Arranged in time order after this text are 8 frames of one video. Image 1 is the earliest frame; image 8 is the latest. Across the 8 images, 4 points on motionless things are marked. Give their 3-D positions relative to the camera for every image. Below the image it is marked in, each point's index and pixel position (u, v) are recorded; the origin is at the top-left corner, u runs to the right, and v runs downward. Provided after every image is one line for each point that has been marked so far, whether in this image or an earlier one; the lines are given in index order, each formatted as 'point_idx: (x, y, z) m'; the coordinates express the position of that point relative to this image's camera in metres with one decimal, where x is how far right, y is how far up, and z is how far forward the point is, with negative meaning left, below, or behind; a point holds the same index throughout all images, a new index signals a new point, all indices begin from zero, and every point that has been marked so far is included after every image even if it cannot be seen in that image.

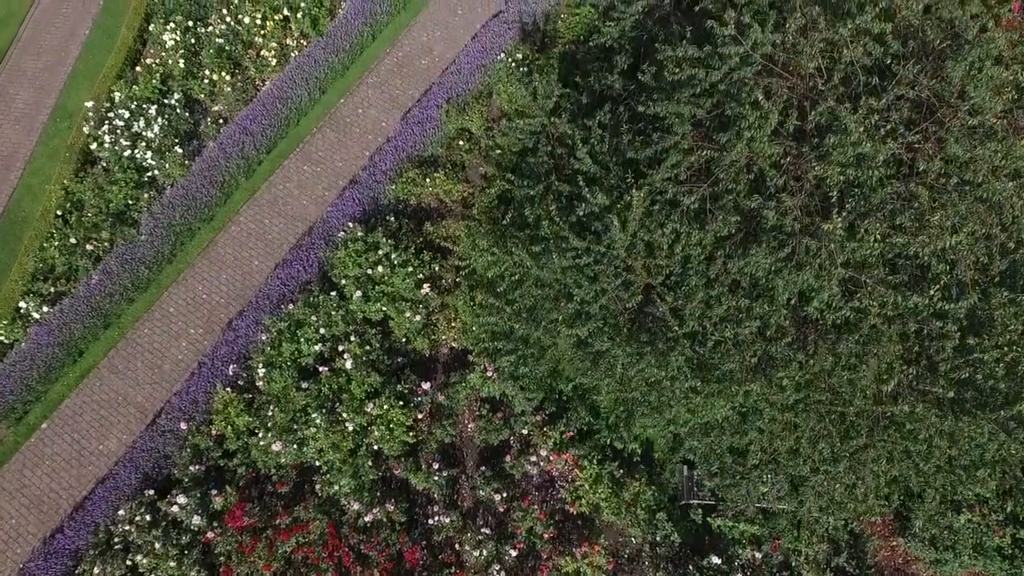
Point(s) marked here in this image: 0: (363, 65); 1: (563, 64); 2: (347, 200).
0: (-3.5, +5.1, +13.5) m
1: (+1.1, +4.7, +12.6) m
2: (-3.3, +1.7, +11.7) m
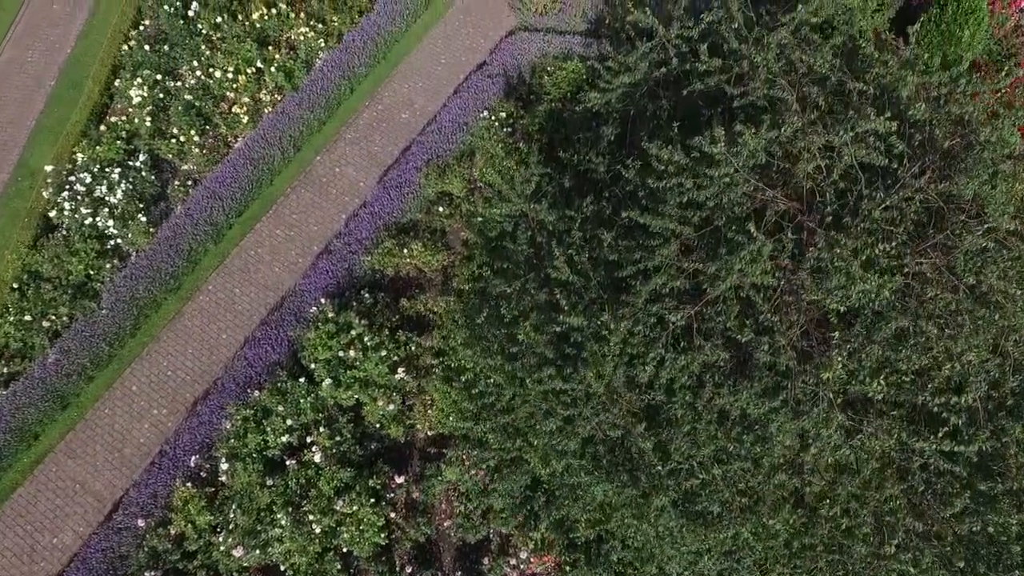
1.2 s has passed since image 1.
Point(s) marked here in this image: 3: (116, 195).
0: (-3.8, +3.7, +12.9) m
1: (+0.7, +3.3, +12.0) m
2: (-3.6, +0.3, +11.1) m
3: (-7.7, +1.8, +11.4) m
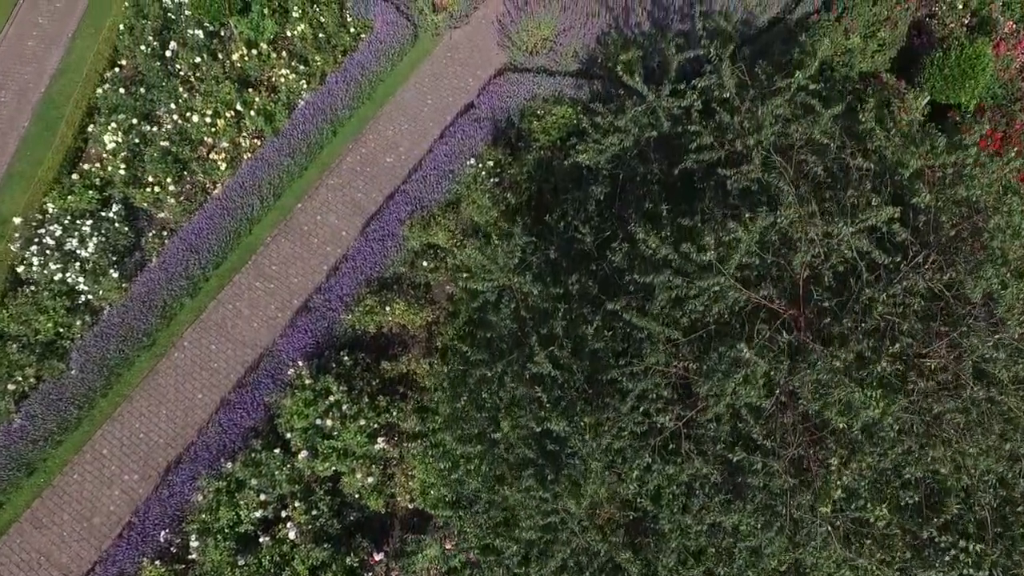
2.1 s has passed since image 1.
0: (-4.0, +2.6, +12.5) m
1: (+0.5, +2.2, +11.5) m
2: (-3.9, -0.8, +10.6) m
3: (-7.9, +0.7, +11.0) m
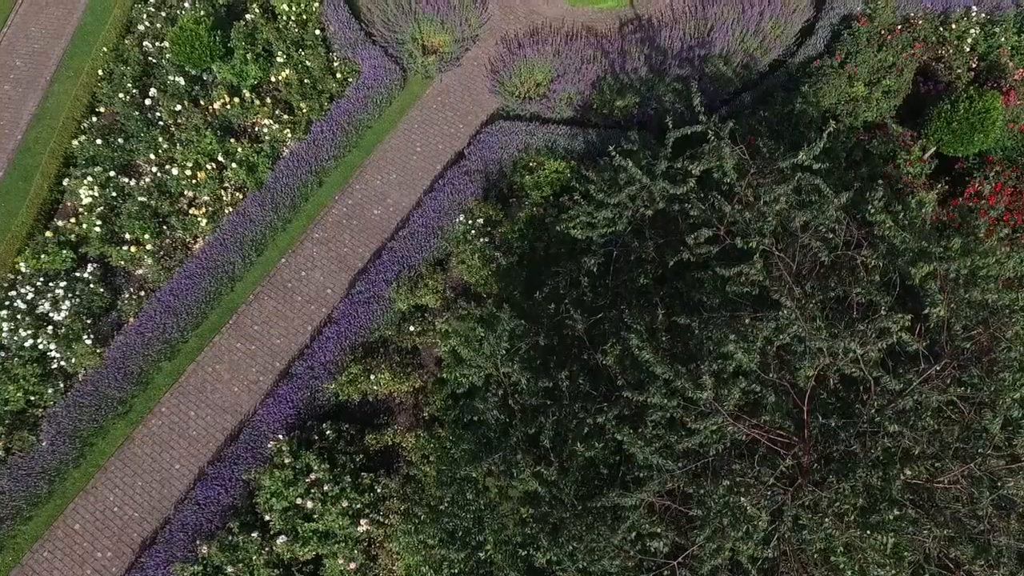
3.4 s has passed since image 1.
0: (-4.2, +1.4, +12.0) m
1: (+0.3, +1.1, +11.1) m
2: (-4.0, -2.0, +10.2) m
3: (-8.1, -0.4, +10.5) m
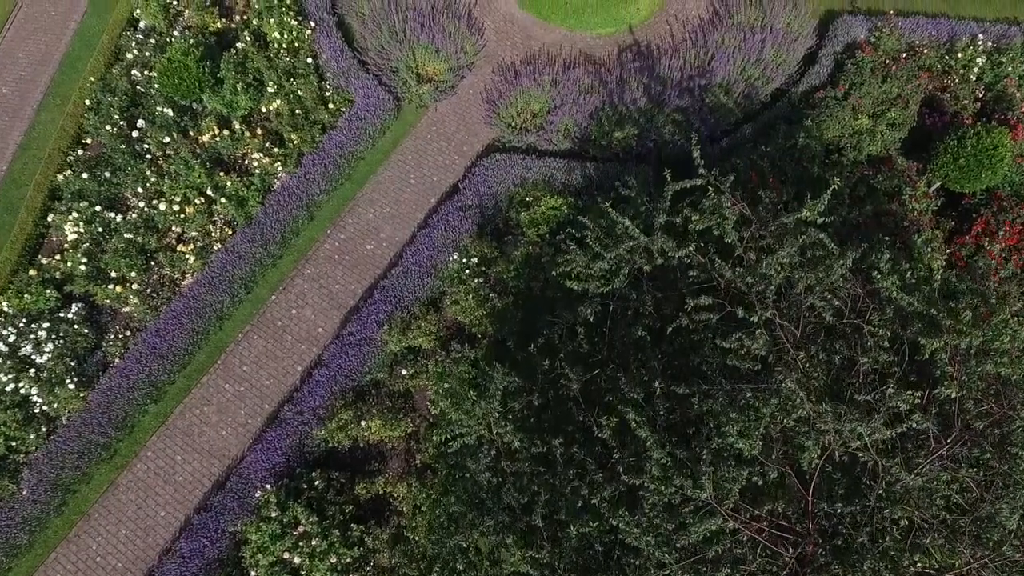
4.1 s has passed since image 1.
0: (-4.3, +0.7, +11.8) m
1: (+0.2, +0.3, +10.8) m
2: (-4.1, -2.7, +9.9) m
3: (-8.2, -1.2, +10.2) m
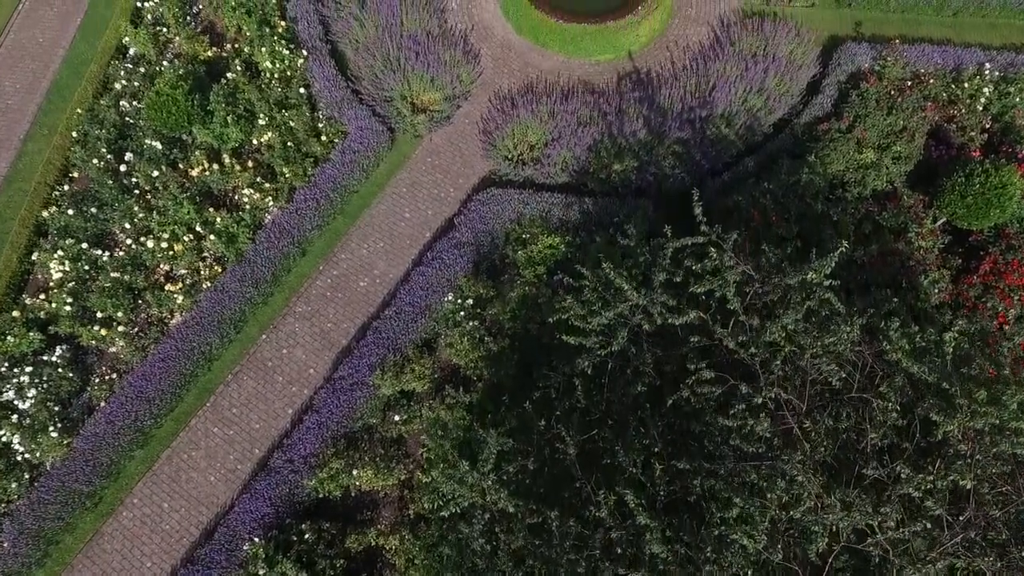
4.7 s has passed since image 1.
0: (-4.4, -0.1, +11.5) m
1: (+0.2, -0.4, +10.5) m
2: (-4.2, -3.4, +9.6) m
3: (-8.3, -1.9, +10.0) m
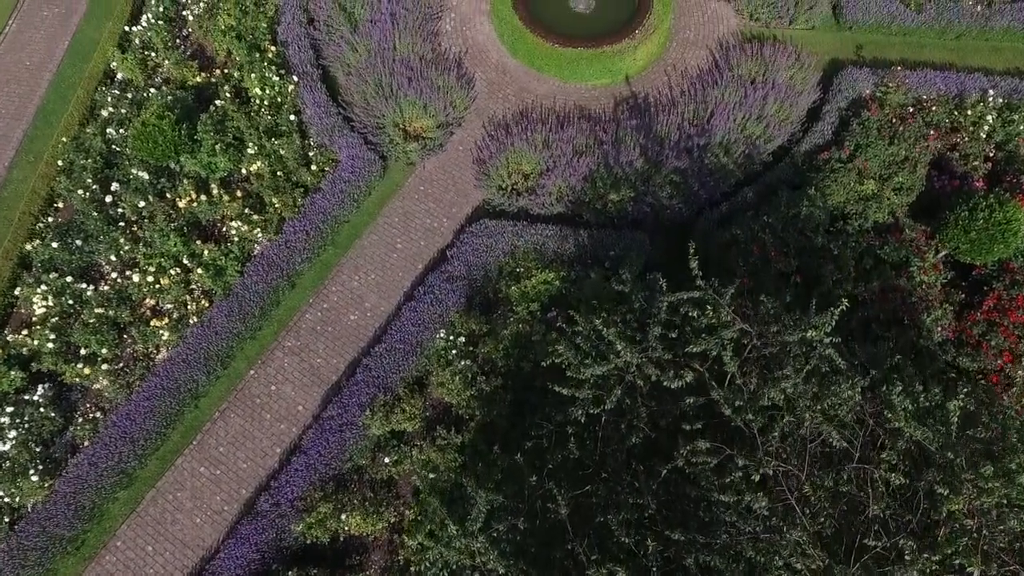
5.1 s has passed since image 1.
0: (-4.5, -0.7, +11.2) m
1: (0.0, -1.1, +10.3) m
2: (-4.3, -4.1, +9.4) m
3: (-8.4, -2.6, +9.7) m
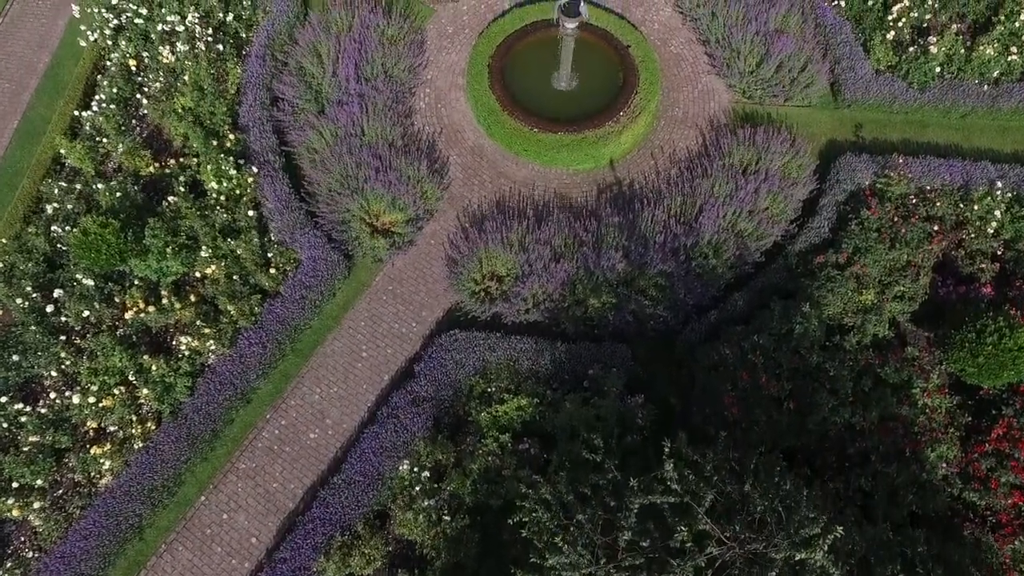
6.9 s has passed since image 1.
0: (-5.0, -2.8, +10.4) m
1: (-0.5, -3.2, +9.5) m
2: (-4.8, -6.2, +8.6) m
3: (-8.9, -4.7, +8.9) m
